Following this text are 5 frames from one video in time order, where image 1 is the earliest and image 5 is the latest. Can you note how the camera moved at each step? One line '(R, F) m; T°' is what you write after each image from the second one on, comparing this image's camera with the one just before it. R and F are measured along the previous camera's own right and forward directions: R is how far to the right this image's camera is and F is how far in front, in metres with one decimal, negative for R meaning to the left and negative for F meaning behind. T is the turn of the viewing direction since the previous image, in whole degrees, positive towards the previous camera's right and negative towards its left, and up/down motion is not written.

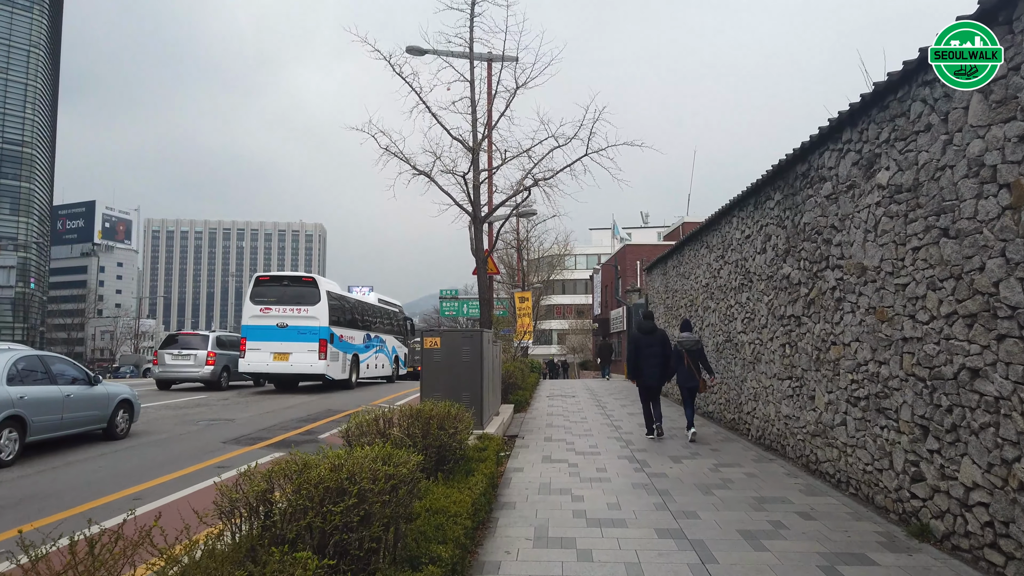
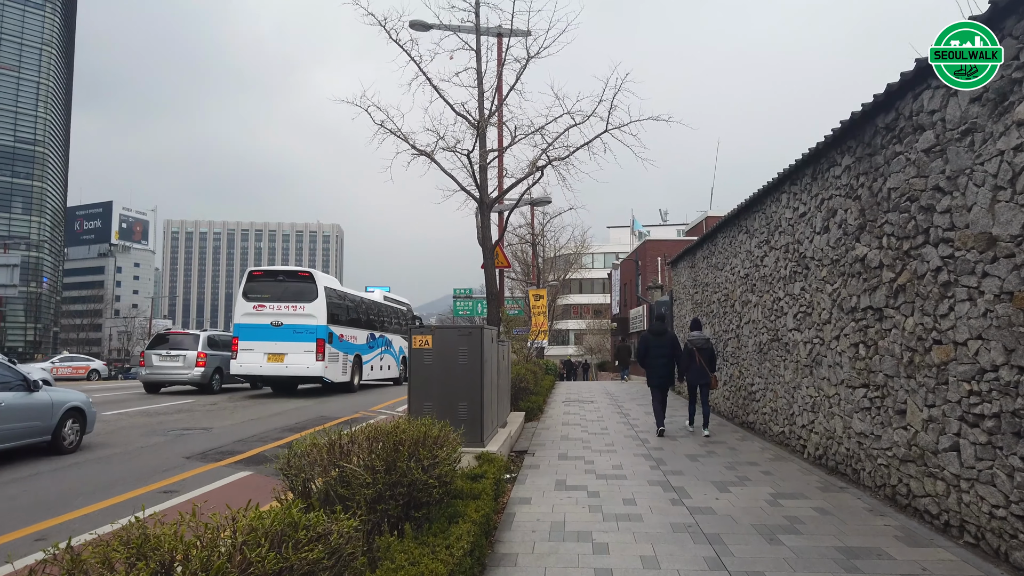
(+0.1, +1.6) m; -1°
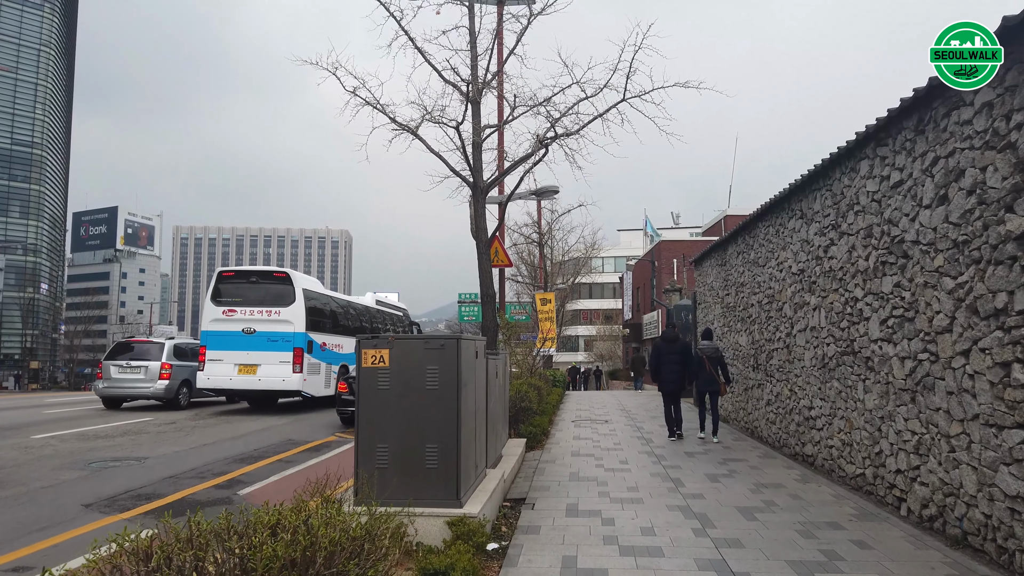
(+0.2, +2.1) m; -1°
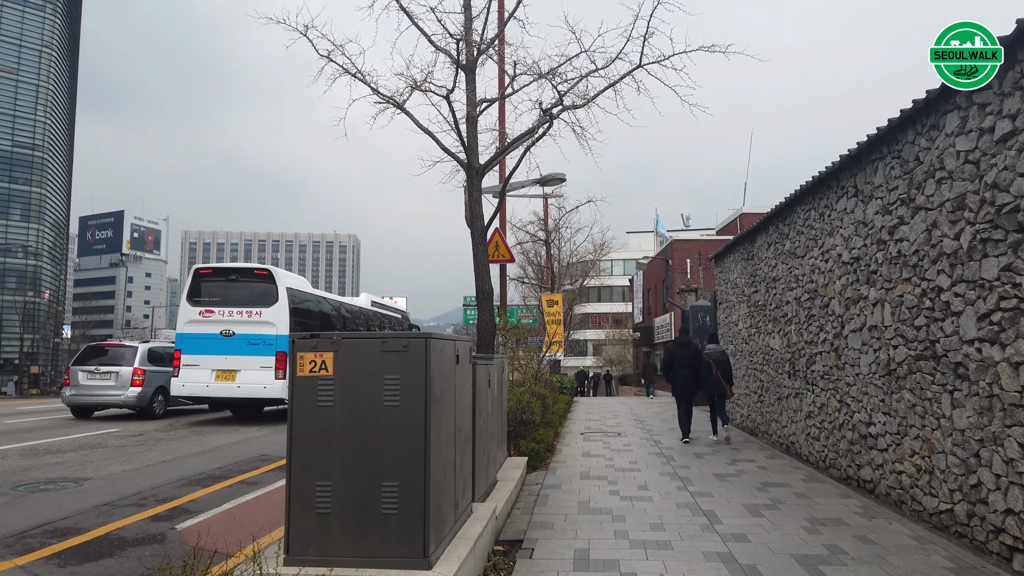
(+0.1, +1.4) m; -1°
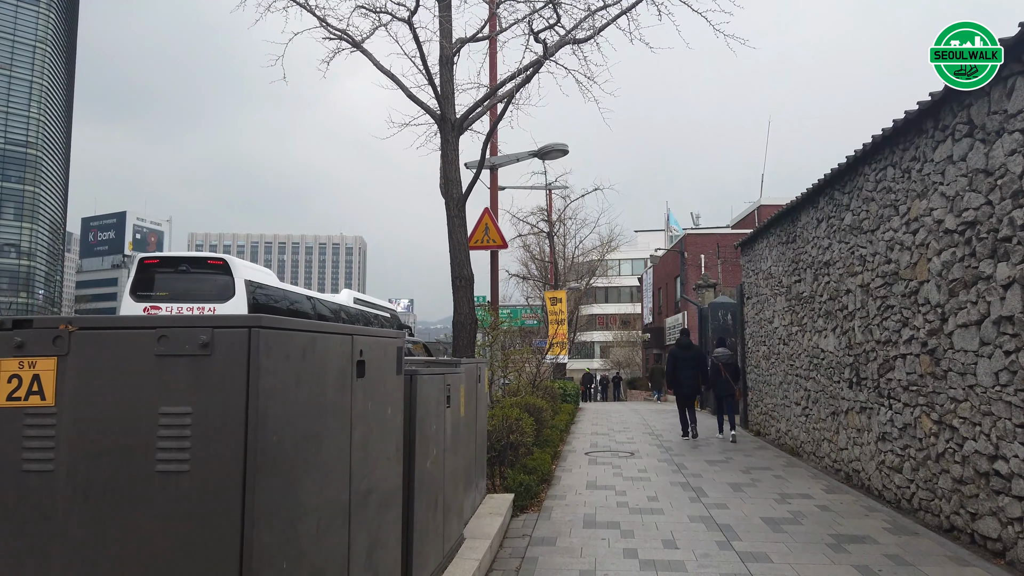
(+0.3, +2.0) m; -1°
